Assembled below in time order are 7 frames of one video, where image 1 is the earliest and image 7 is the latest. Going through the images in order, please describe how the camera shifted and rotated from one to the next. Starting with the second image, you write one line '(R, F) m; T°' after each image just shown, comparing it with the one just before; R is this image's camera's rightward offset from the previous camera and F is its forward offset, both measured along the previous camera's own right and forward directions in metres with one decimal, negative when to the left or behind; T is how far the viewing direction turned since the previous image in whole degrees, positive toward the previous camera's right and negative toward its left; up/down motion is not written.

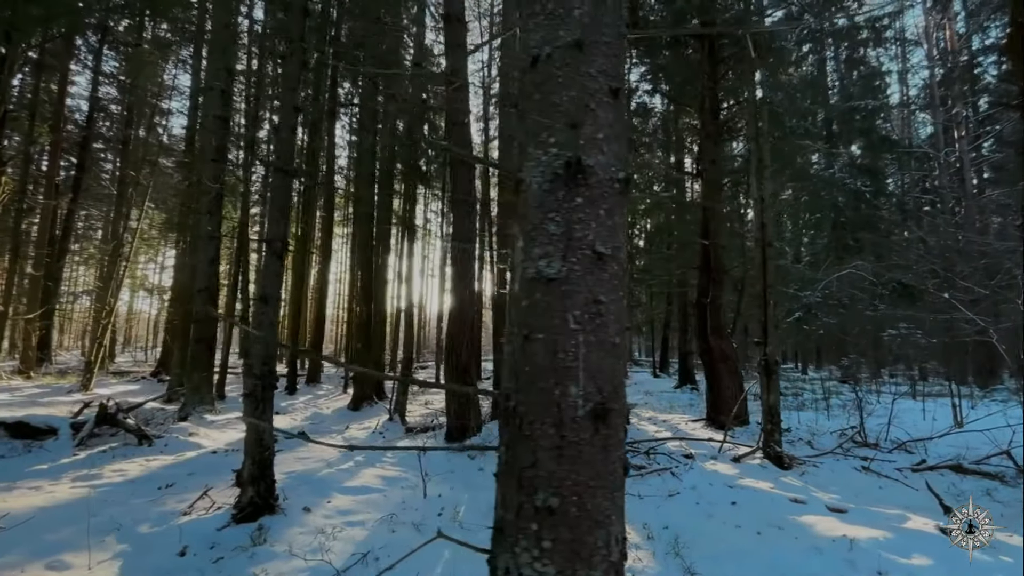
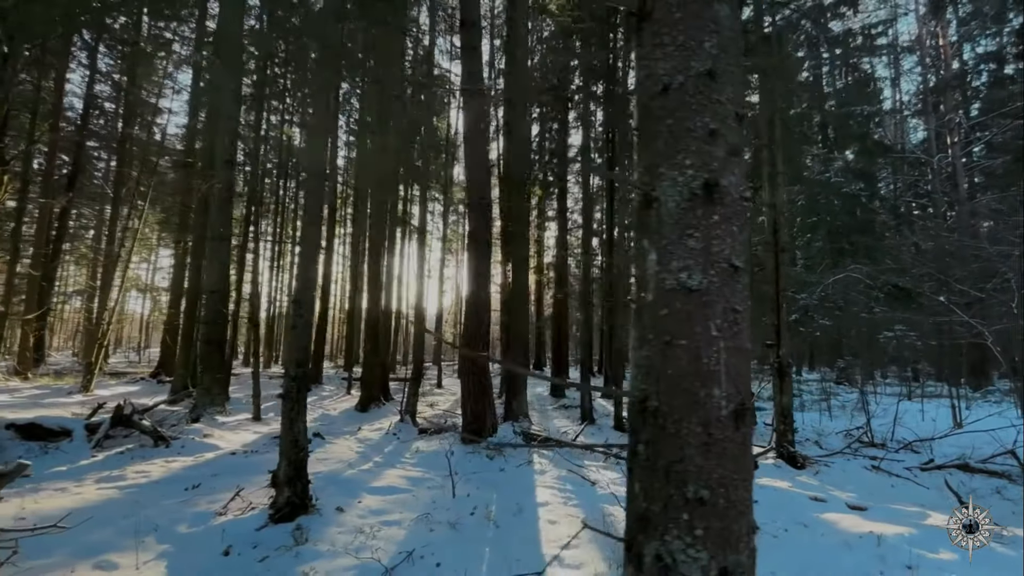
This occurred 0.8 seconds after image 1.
(-0.3, -0.1) m; +1°
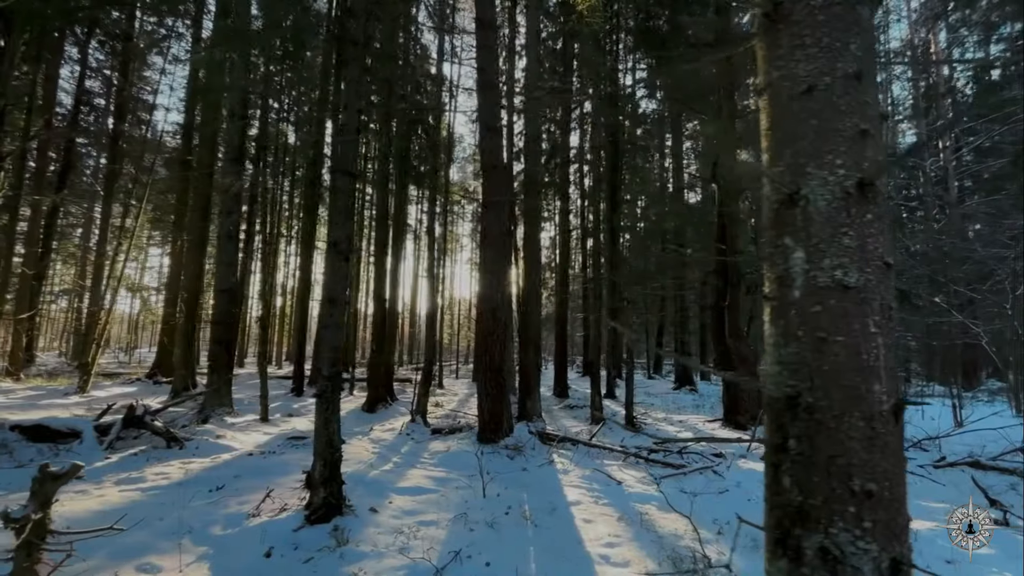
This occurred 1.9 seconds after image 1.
(-0.4, 0.0) m; +1°
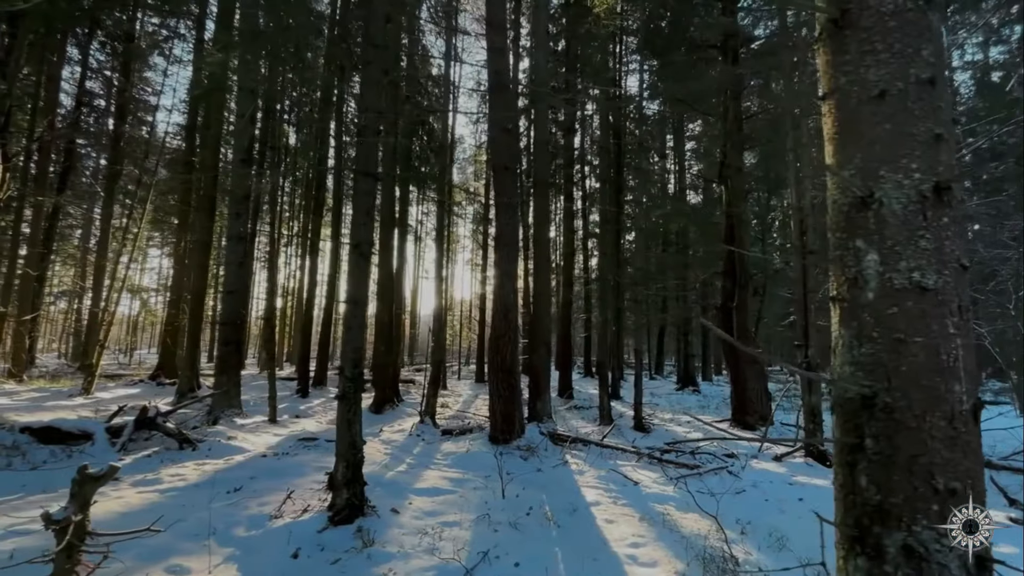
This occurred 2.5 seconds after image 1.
(-0.2, 0.0) m; 0°
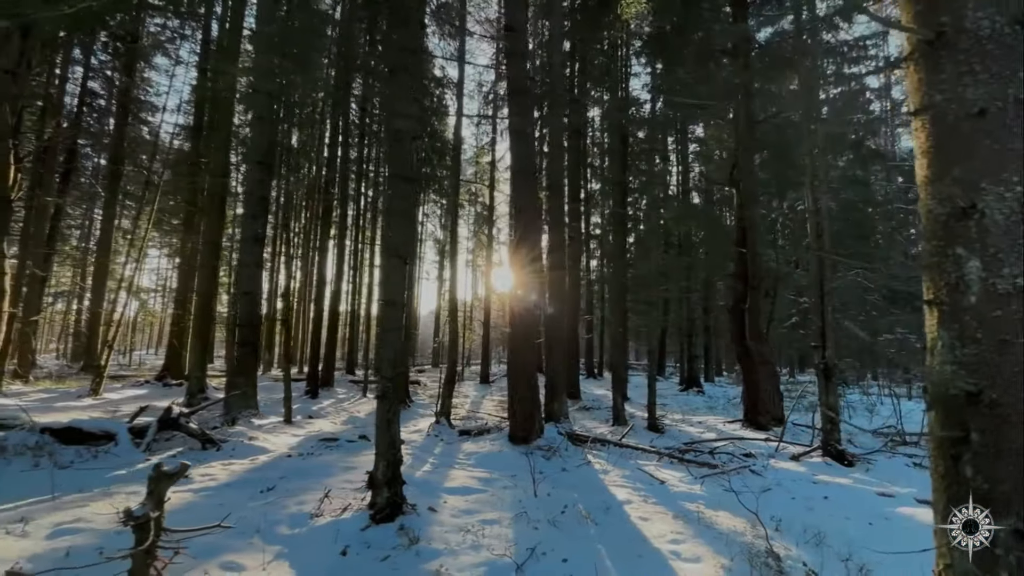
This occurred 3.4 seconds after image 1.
(-0.3, -0.1) m; +1°
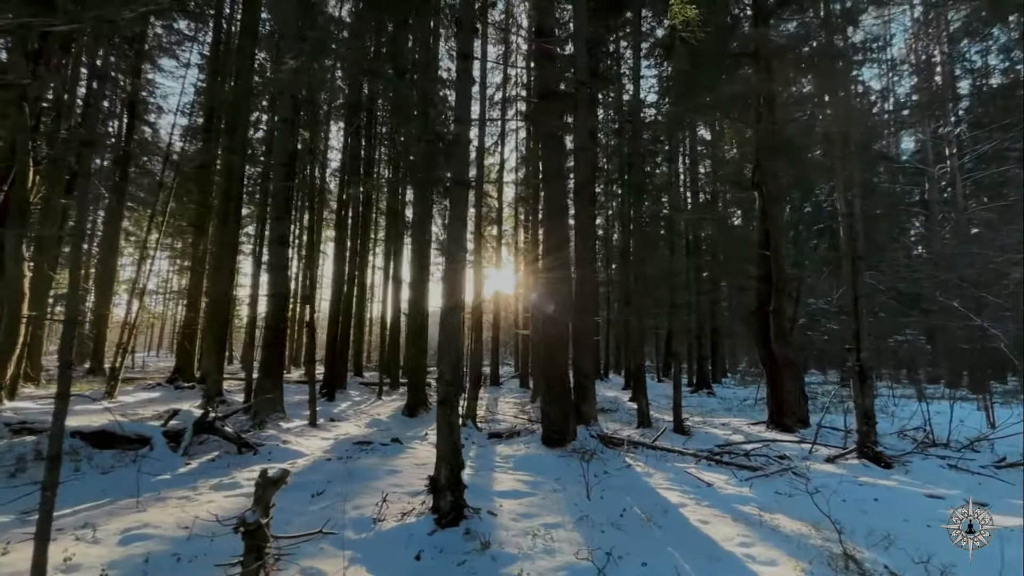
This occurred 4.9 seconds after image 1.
(-0.6, 0.0) m; +1°
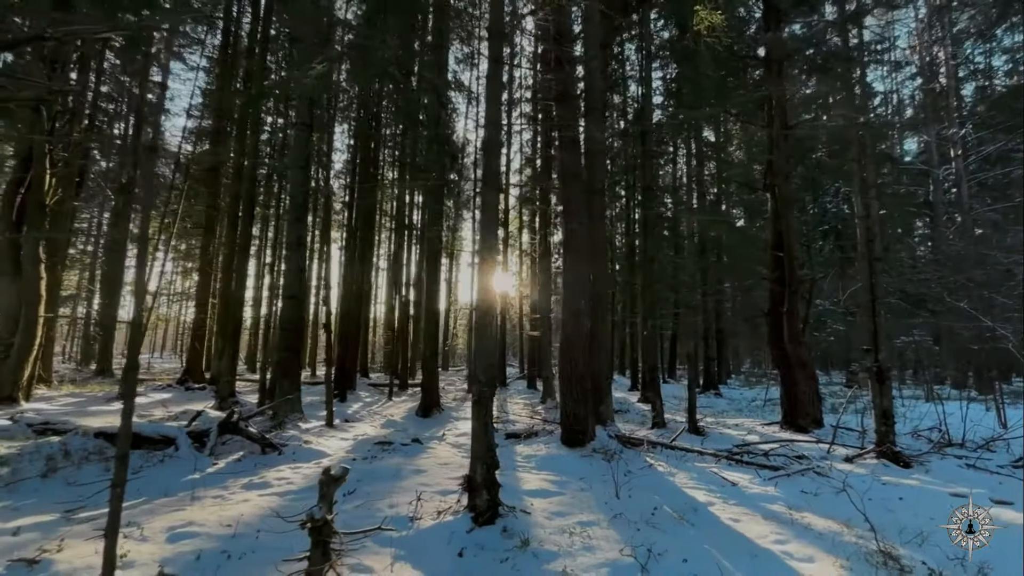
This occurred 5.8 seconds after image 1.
(-0.3, -0.1) m; 0°
